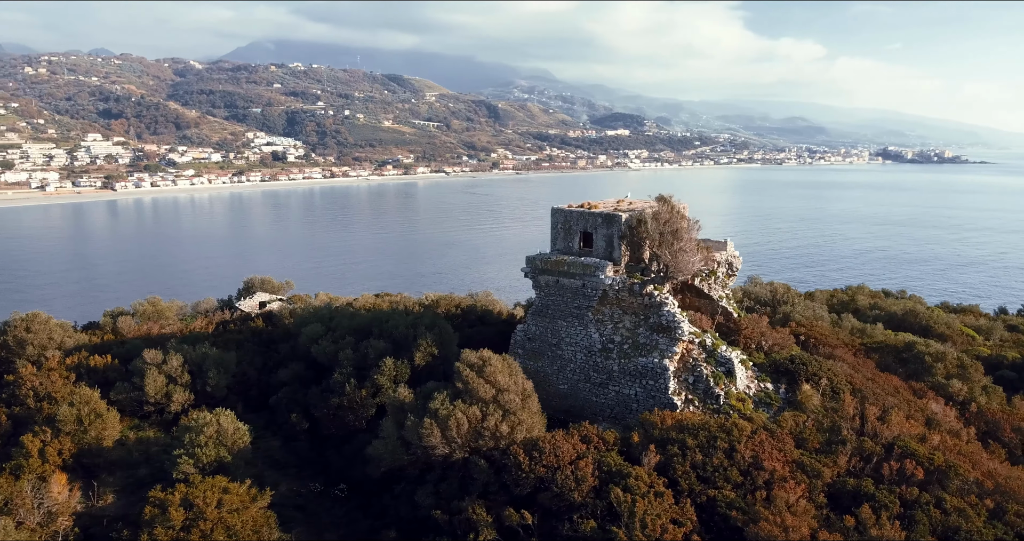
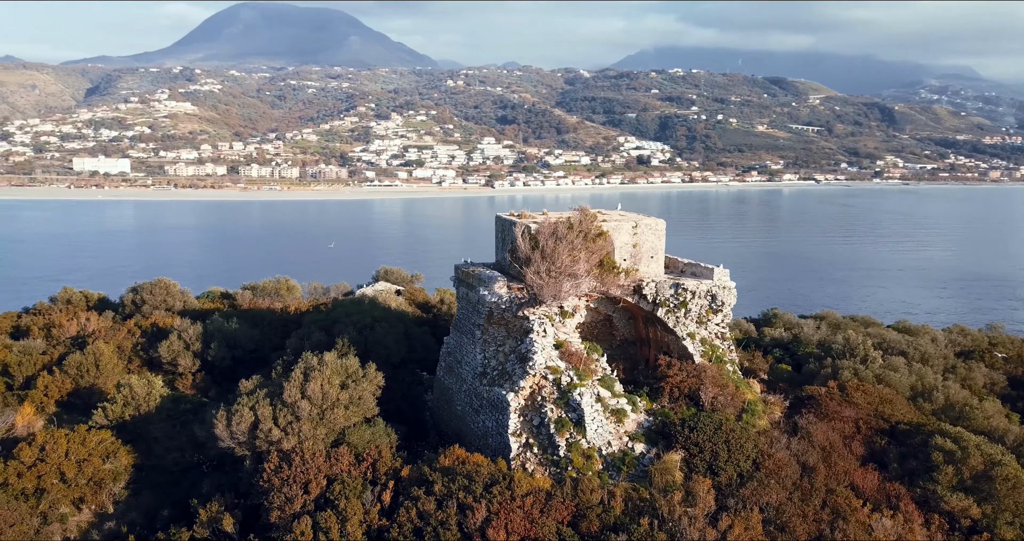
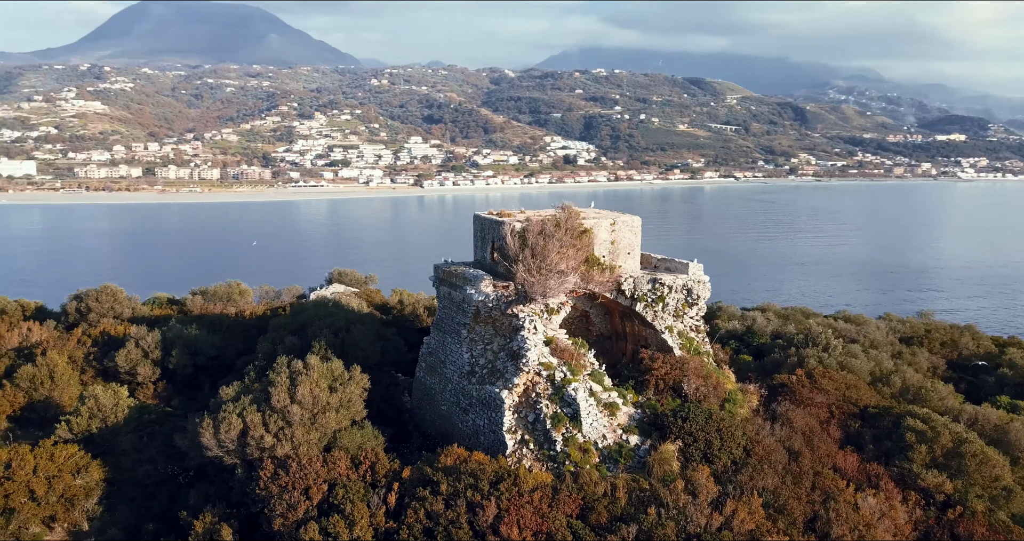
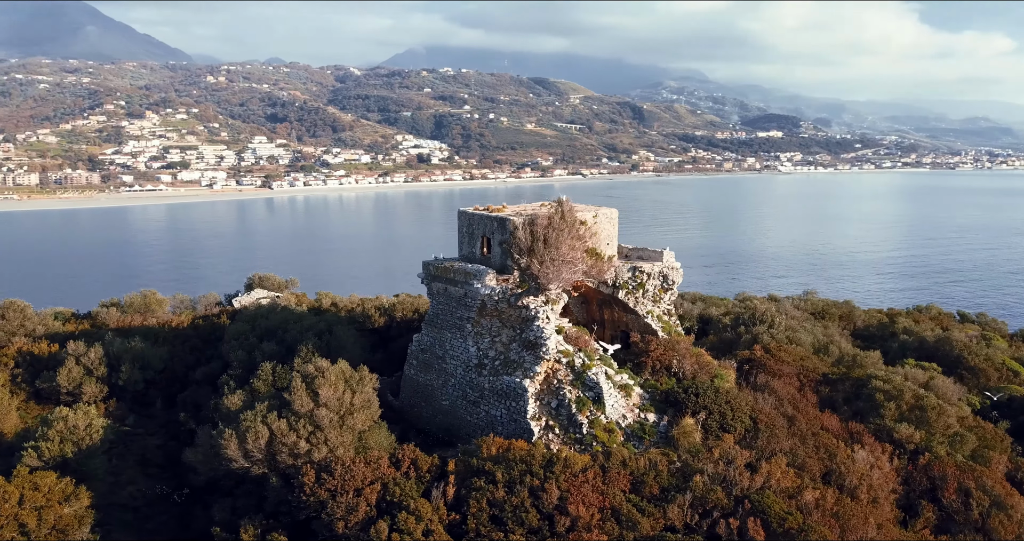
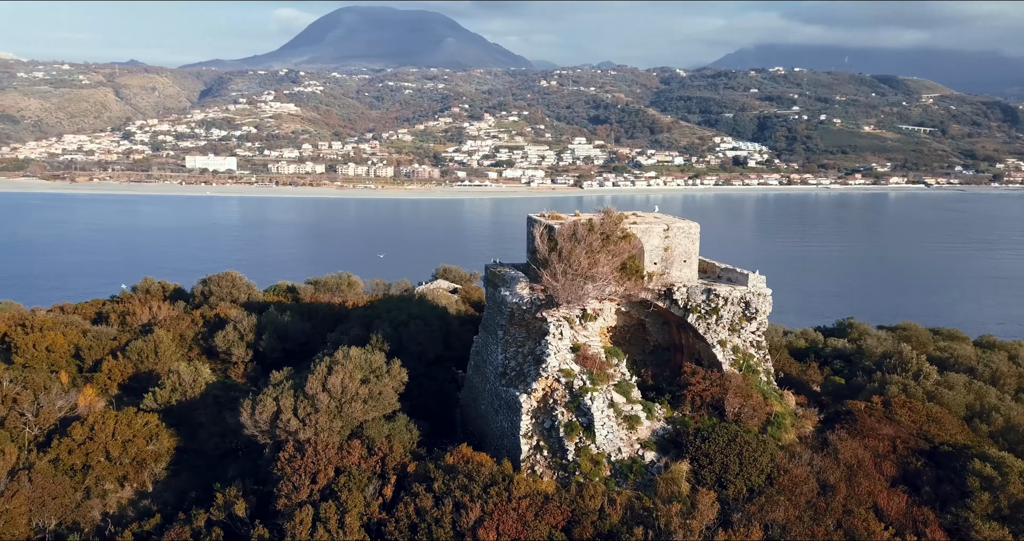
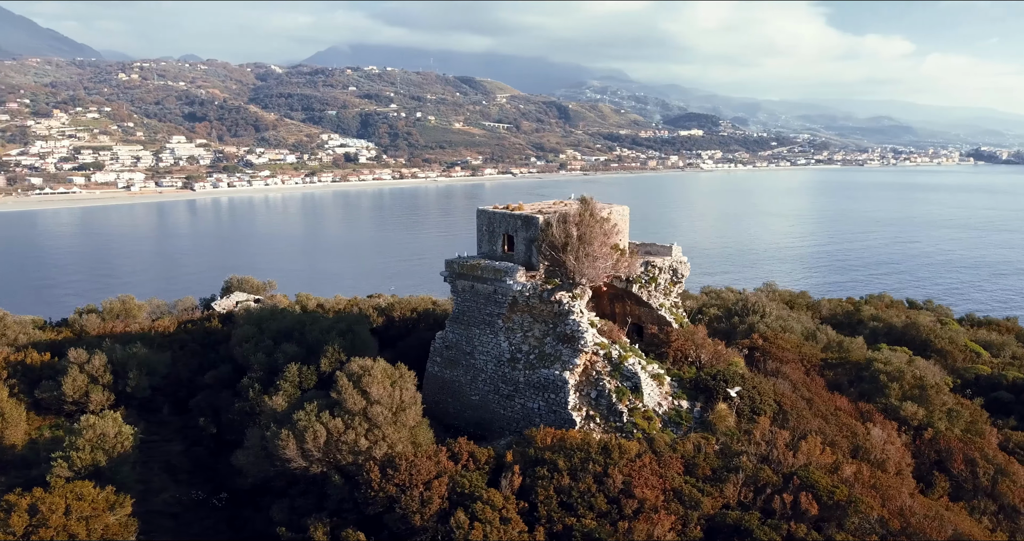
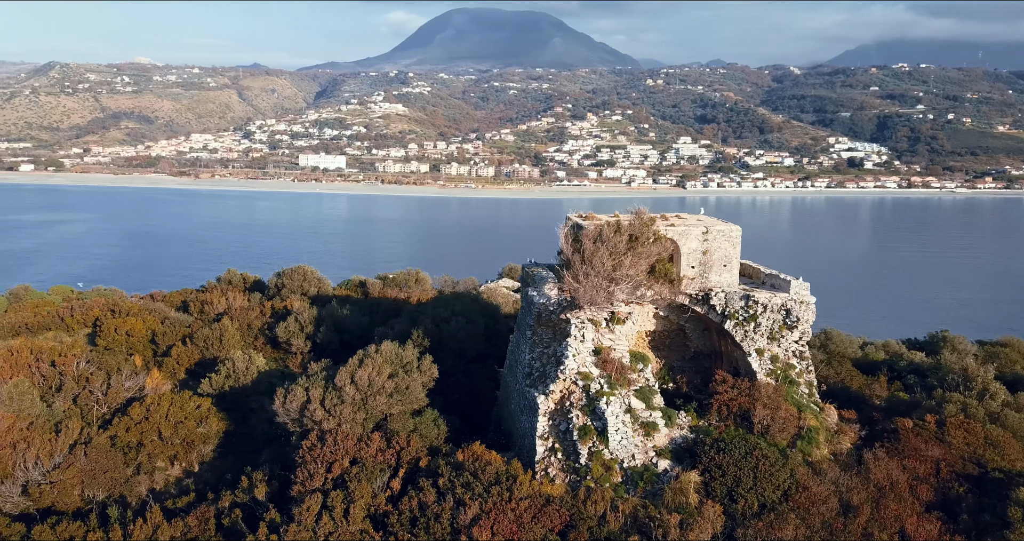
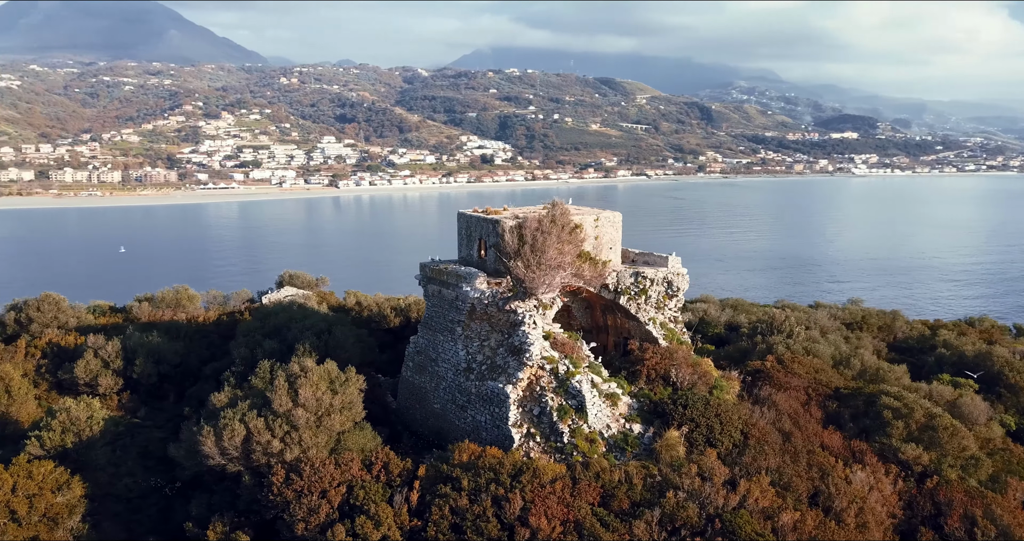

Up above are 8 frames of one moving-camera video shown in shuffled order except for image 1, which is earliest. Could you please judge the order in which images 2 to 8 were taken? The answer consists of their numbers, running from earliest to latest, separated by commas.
6, 4, 8, 3, 2, 5, 7
